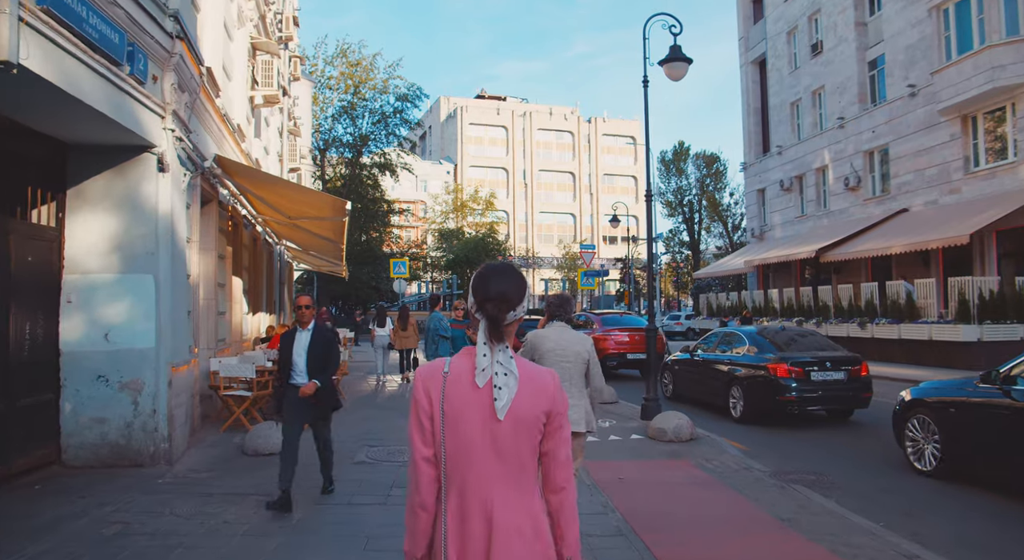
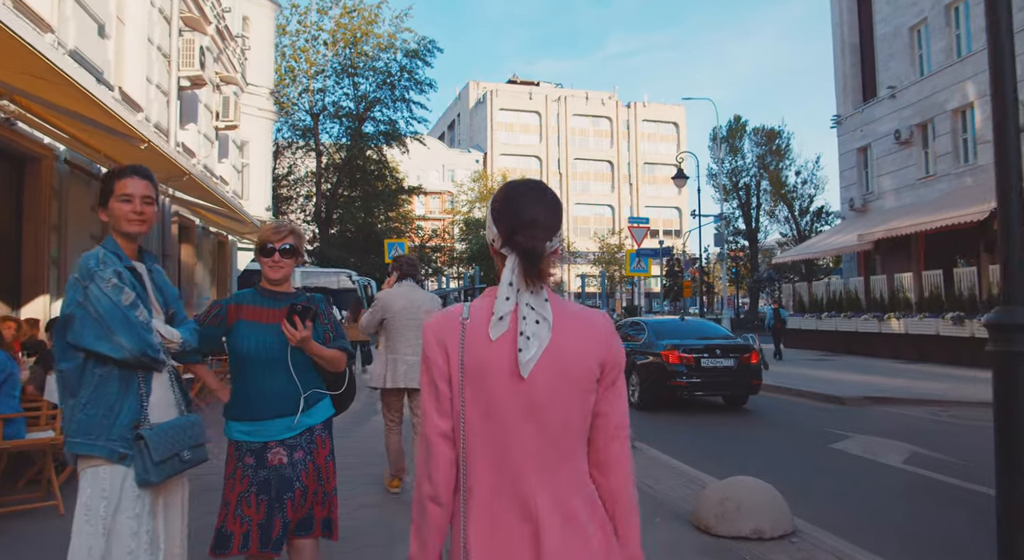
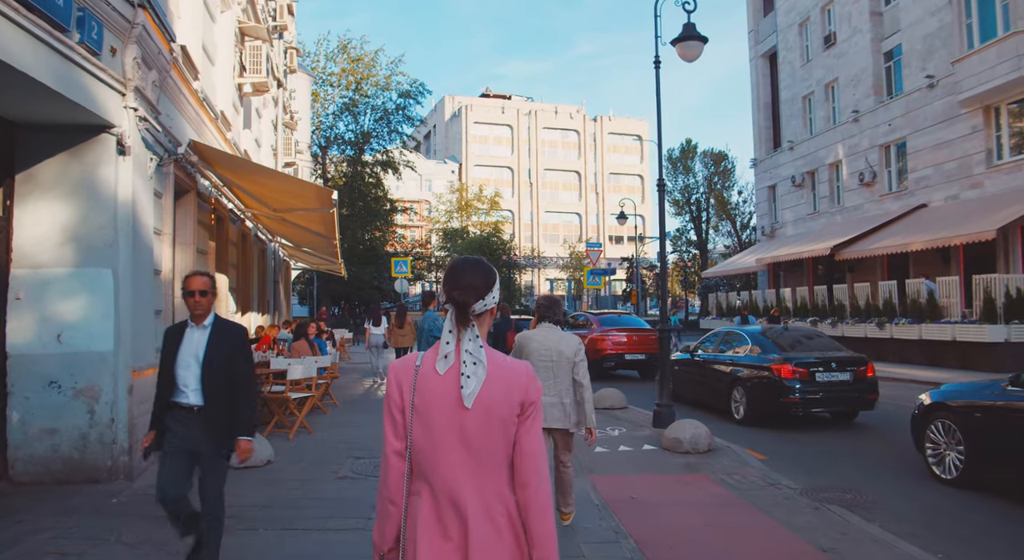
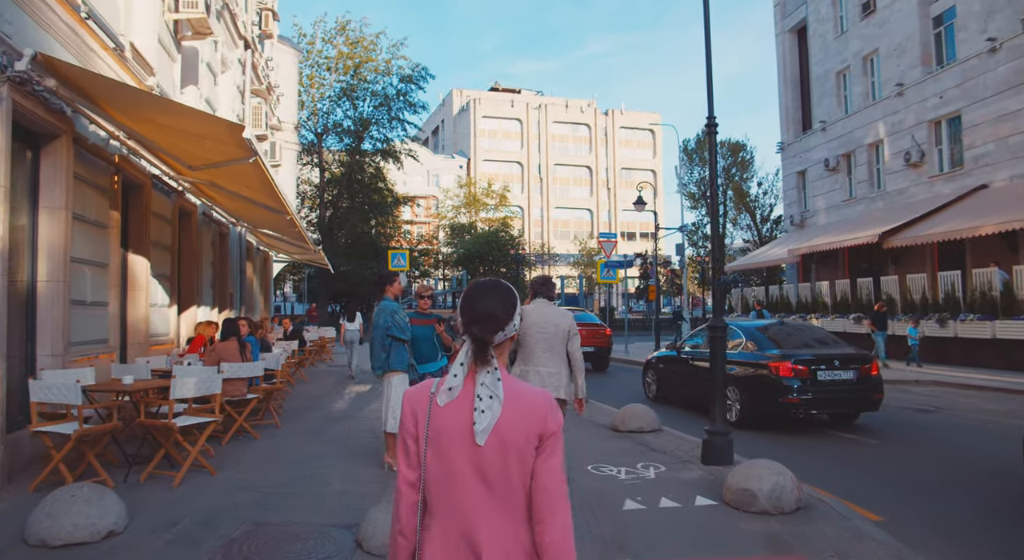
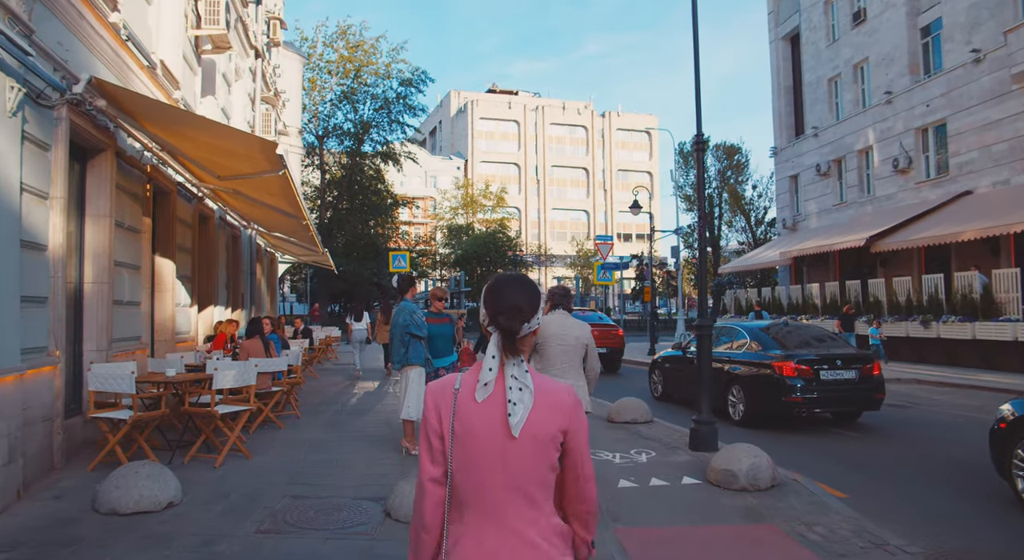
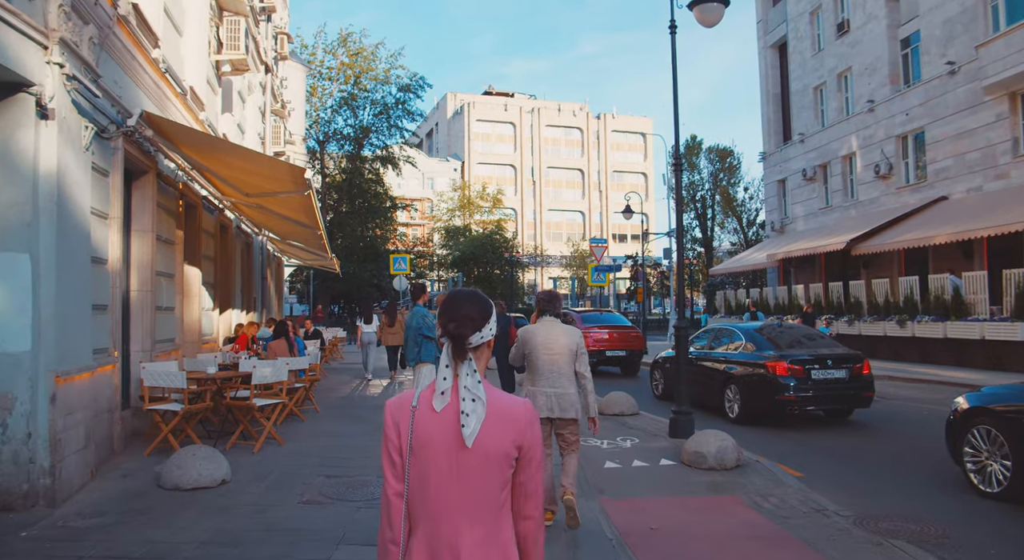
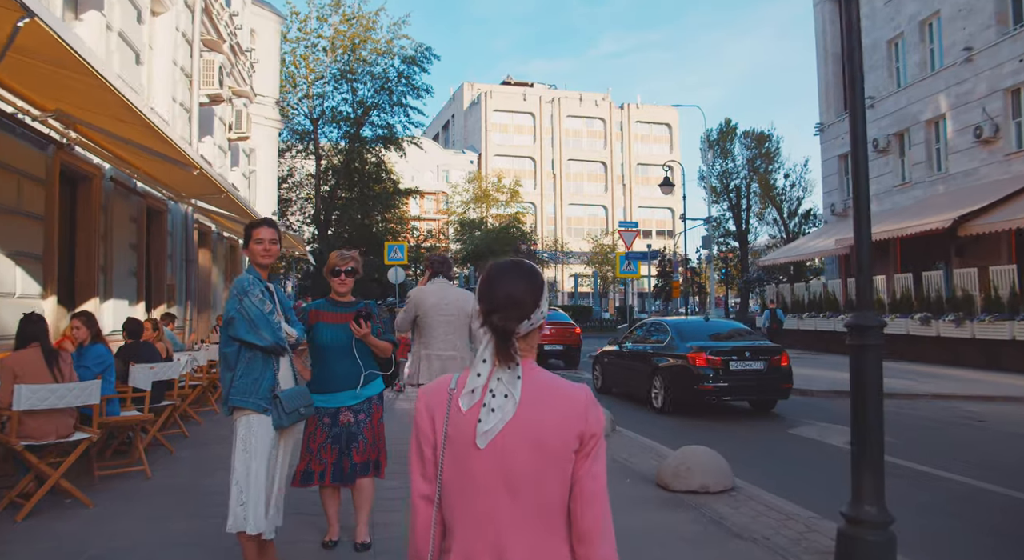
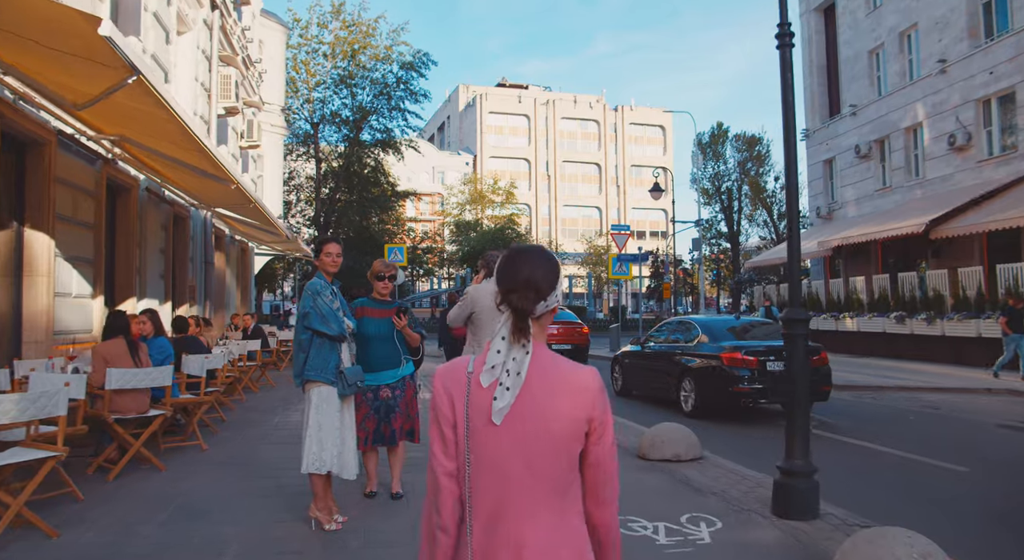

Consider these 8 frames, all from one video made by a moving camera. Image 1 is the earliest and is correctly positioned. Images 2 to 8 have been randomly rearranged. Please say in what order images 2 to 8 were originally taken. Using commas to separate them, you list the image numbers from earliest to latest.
3, 6, 5, 4, 8, 7, 2
